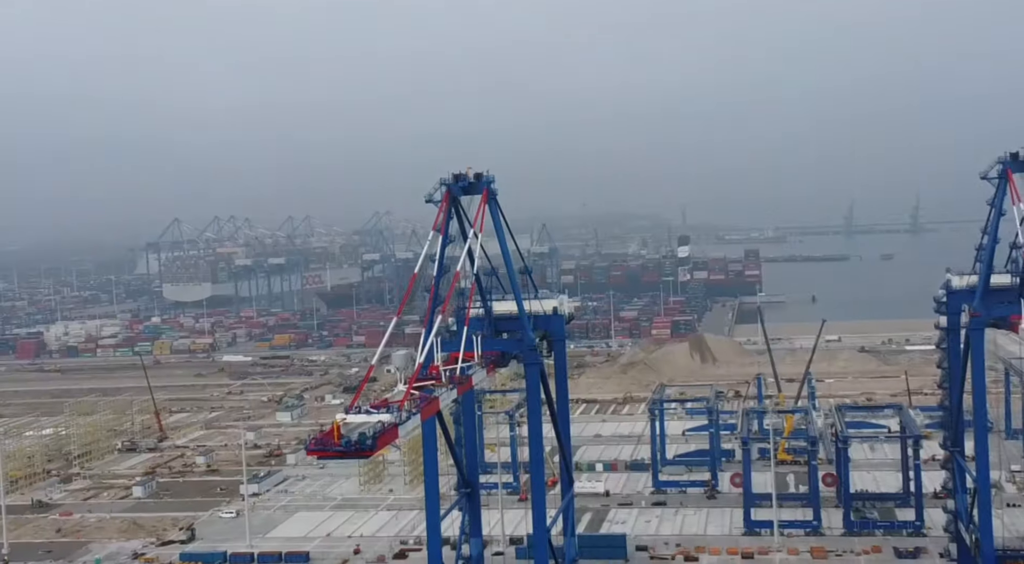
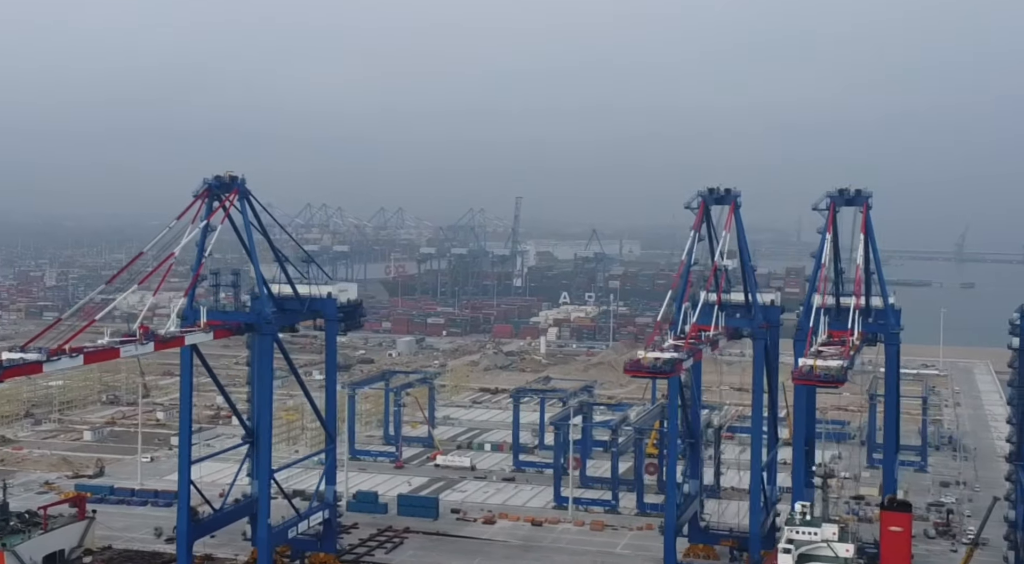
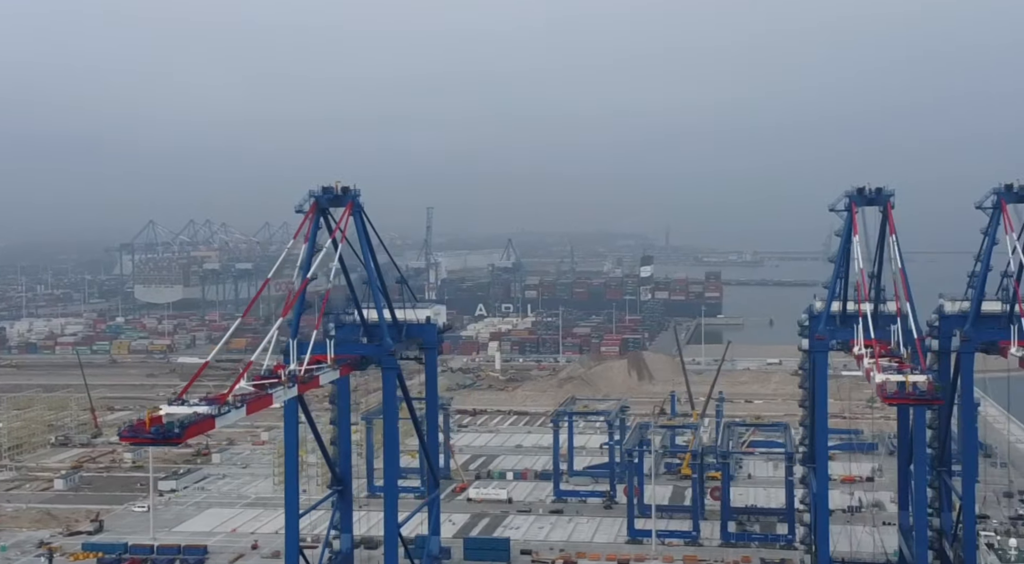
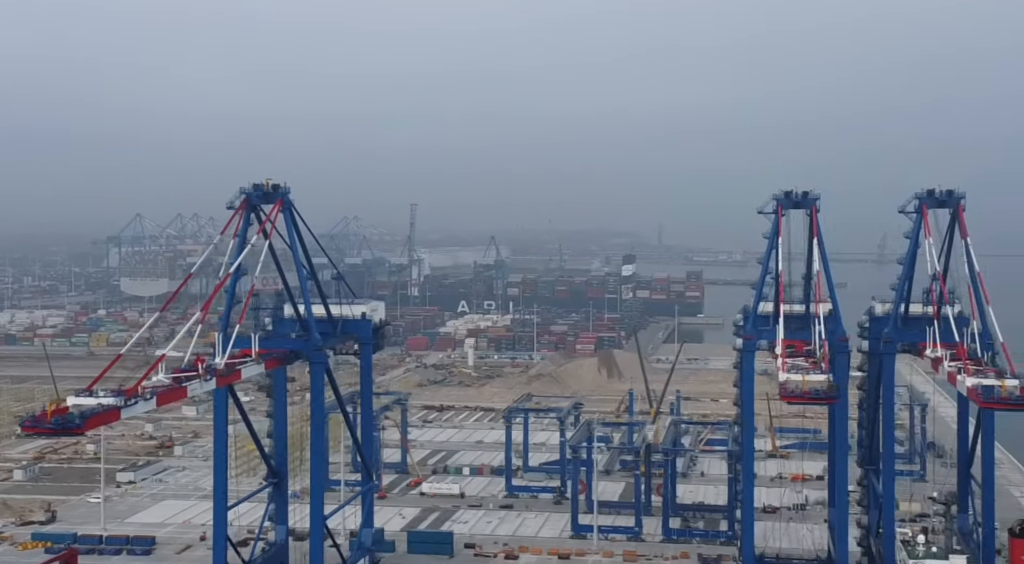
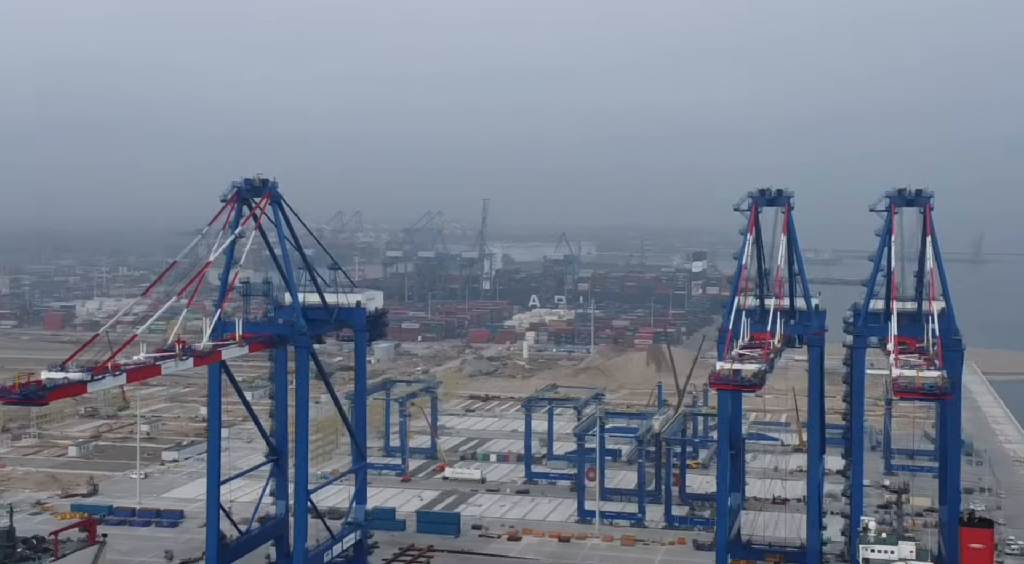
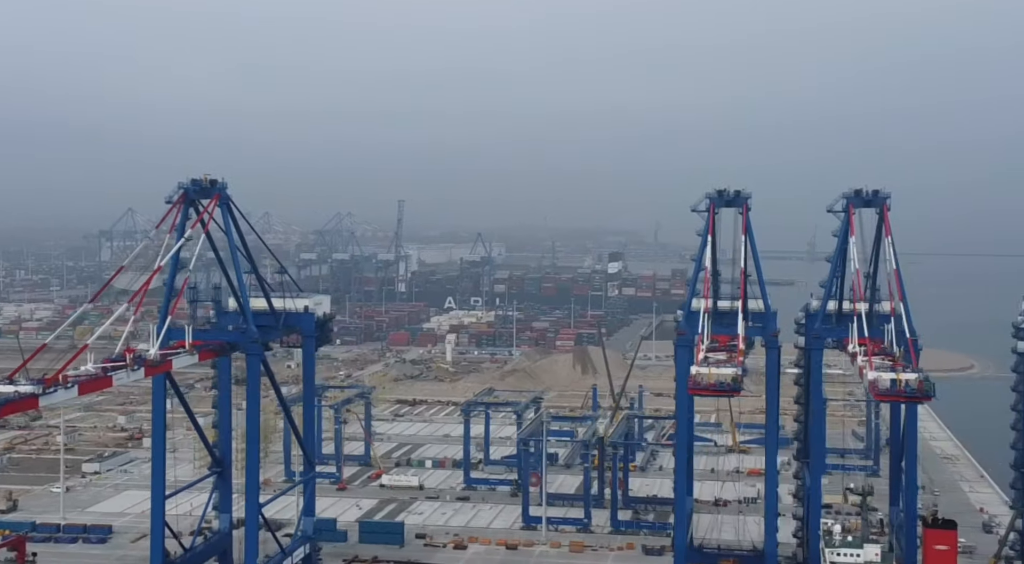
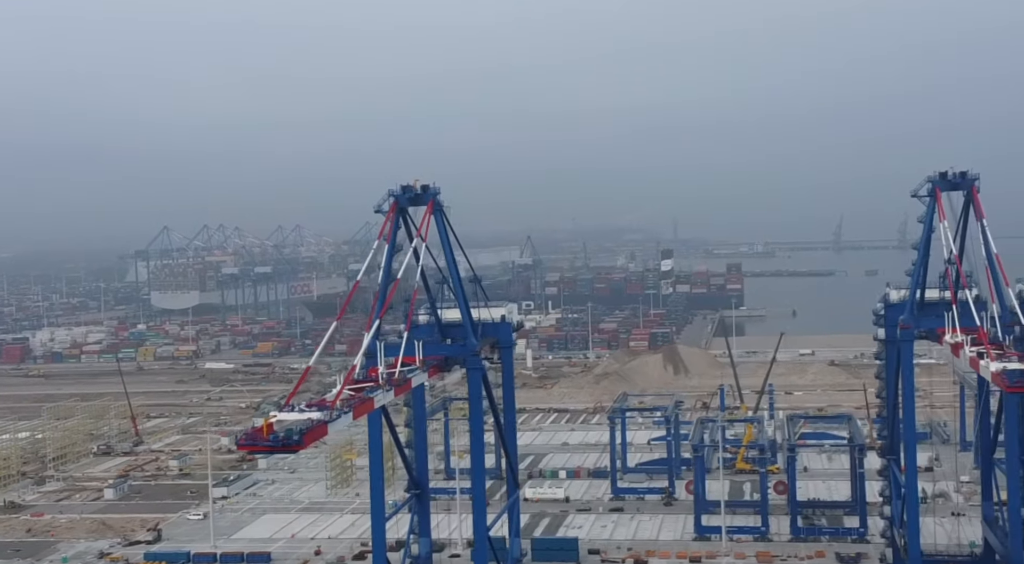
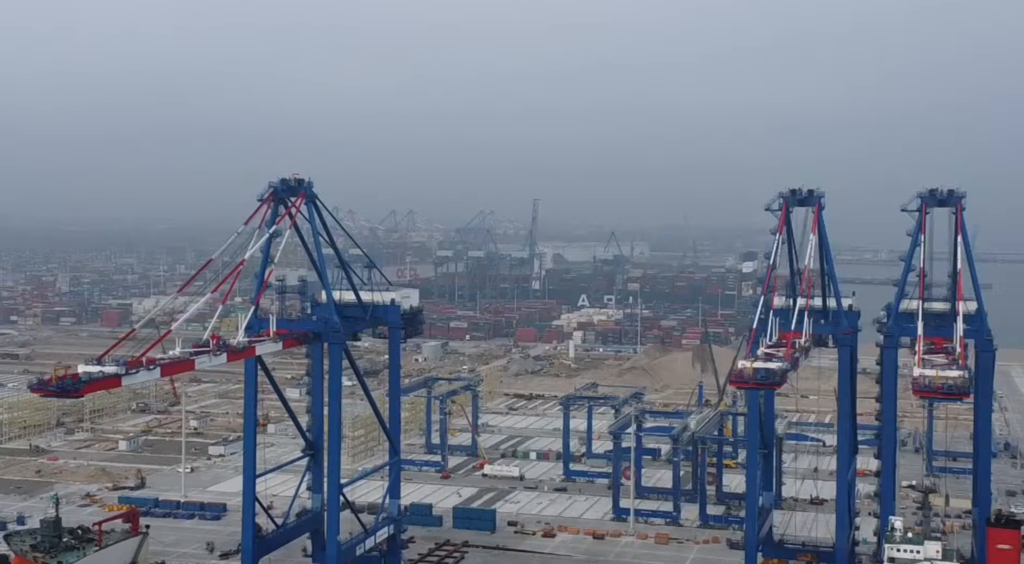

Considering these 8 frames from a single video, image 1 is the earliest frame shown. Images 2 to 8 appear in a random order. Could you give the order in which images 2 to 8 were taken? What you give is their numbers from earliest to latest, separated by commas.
7, 3, 4, 6, 5, 8, 2
